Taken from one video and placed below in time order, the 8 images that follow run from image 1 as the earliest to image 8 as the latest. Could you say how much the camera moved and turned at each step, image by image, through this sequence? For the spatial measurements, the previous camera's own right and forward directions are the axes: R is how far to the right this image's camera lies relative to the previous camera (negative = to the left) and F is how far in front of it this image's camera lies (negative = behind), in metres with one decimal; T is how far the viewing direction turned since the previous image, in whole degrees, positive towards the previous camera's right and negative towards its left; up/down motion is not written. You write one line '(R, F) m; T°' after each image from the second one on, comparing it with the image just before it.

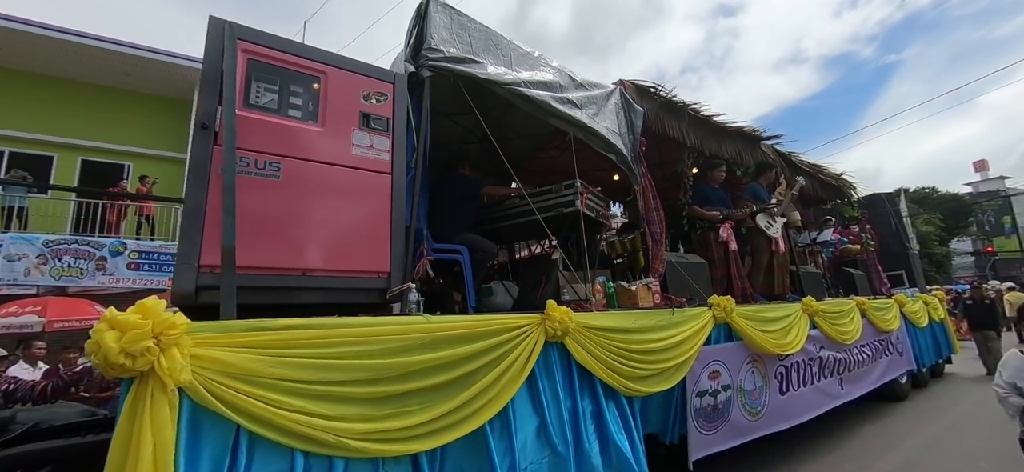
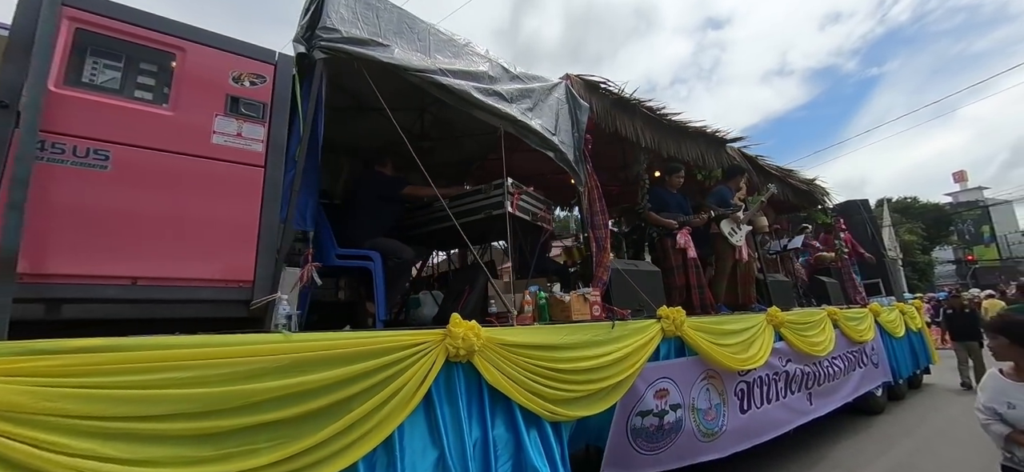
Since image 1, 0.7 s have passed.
(+0.4, +0.3) m; +1°
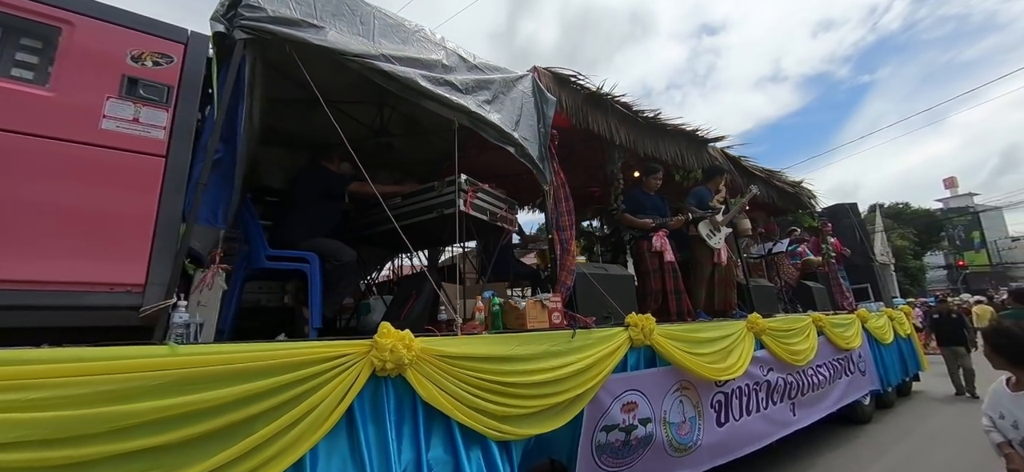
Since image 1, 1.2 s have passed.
(+0.3, +0.2) m; +1°
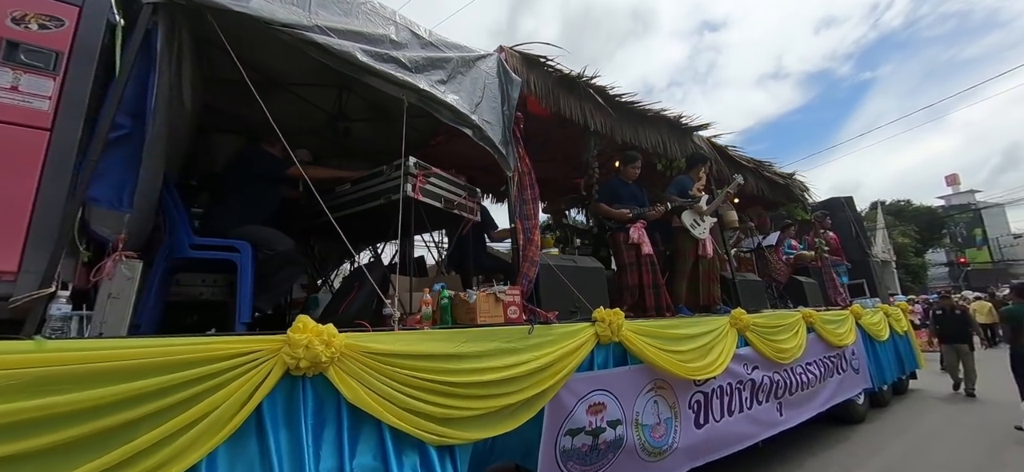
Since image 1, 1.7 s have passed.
(+0.3, +0.2) m; 0°
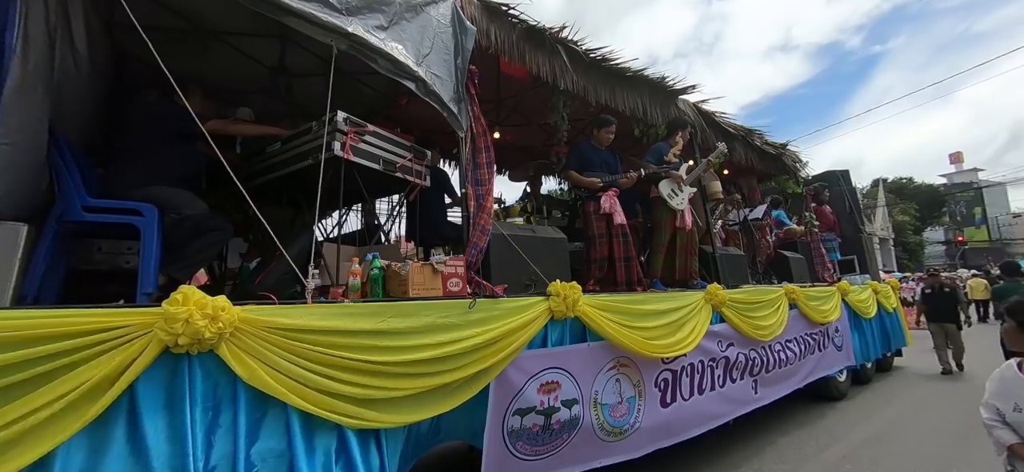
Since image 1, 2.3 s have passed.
(+0.3, +0.2) m; 0°
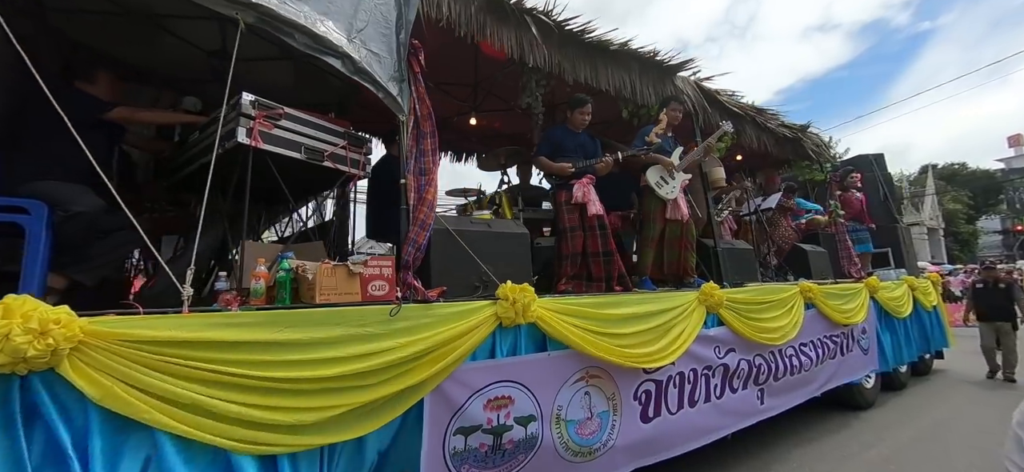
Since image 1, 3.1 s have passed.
(+0.4, +0.3) m; -4°
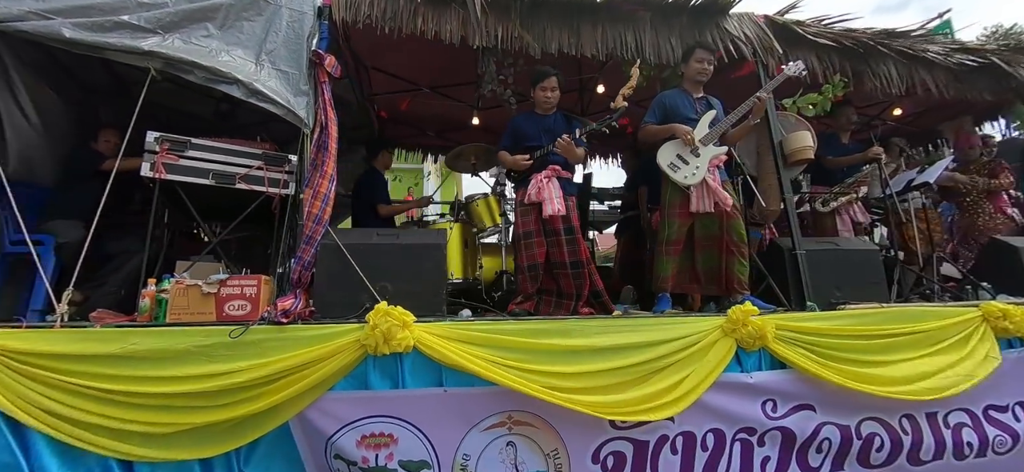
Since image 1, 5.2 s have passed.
(+1.2, +0.7) m; -24°
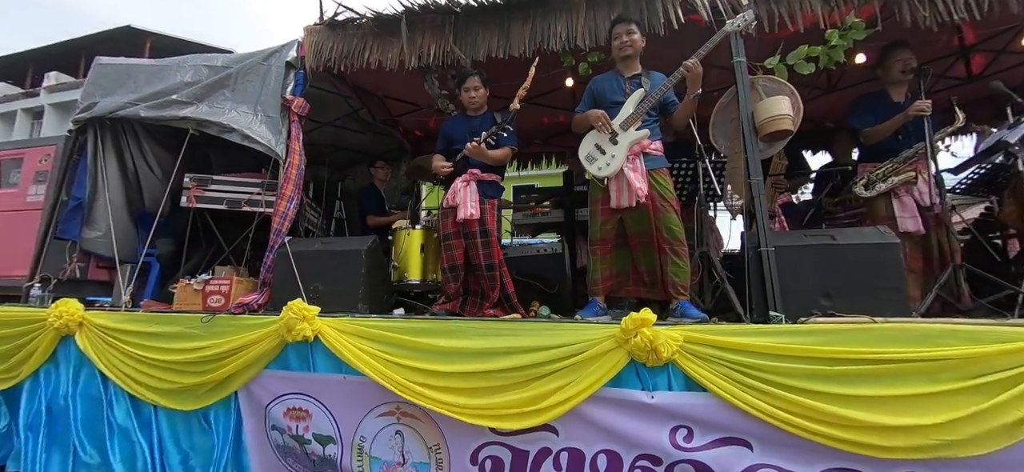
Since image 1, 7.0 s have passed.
(+1.3, +0.2) m; -21°
